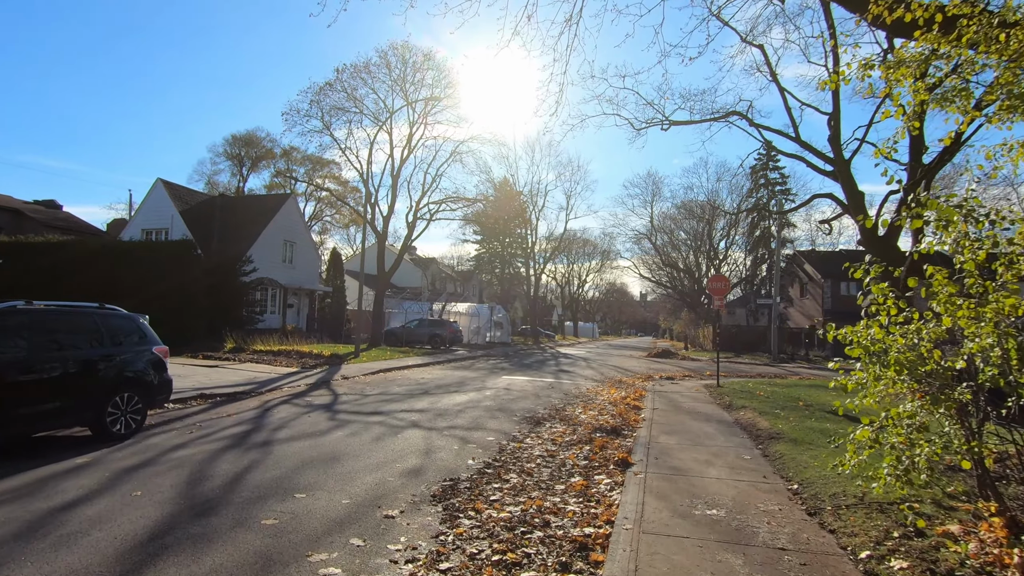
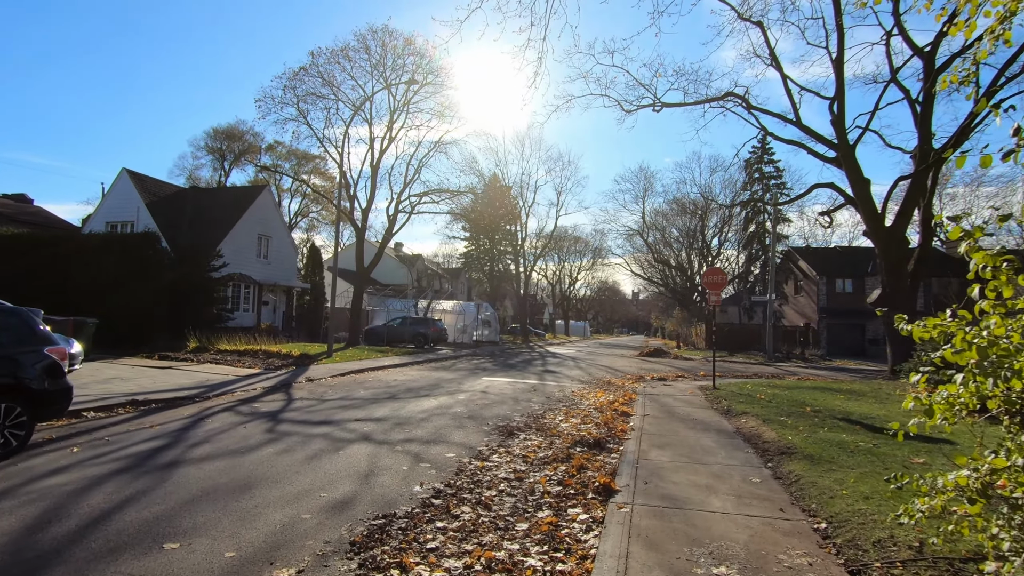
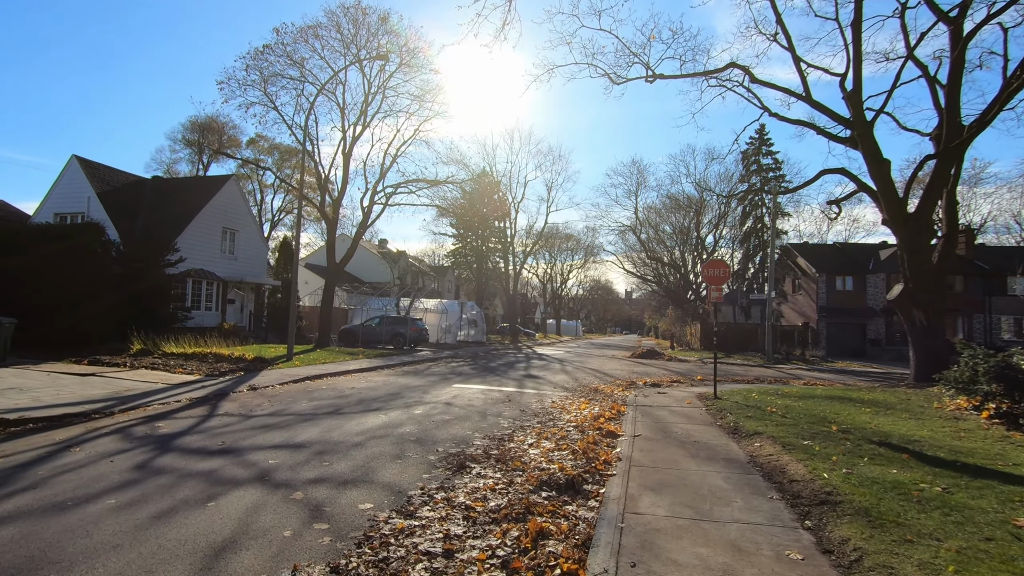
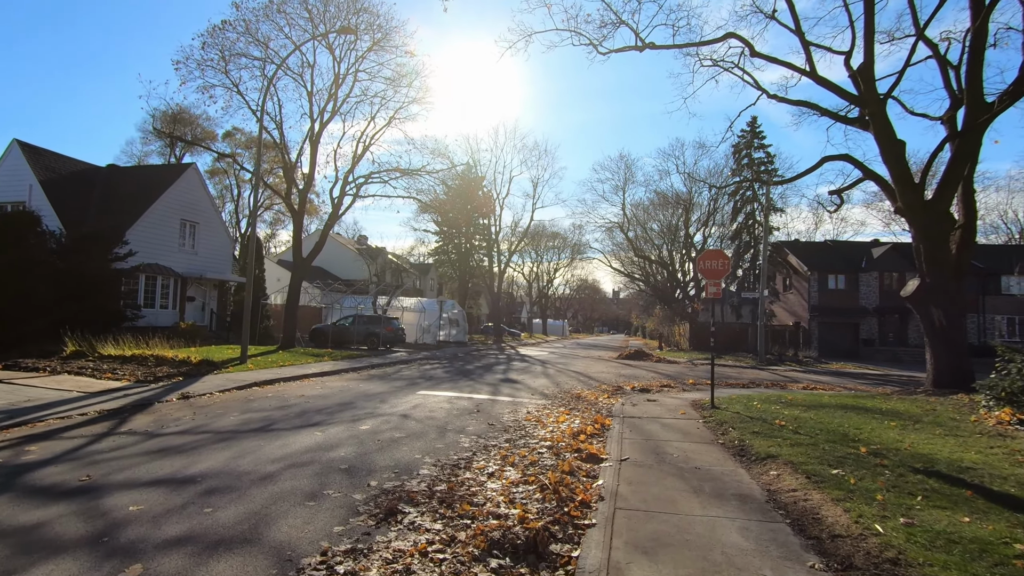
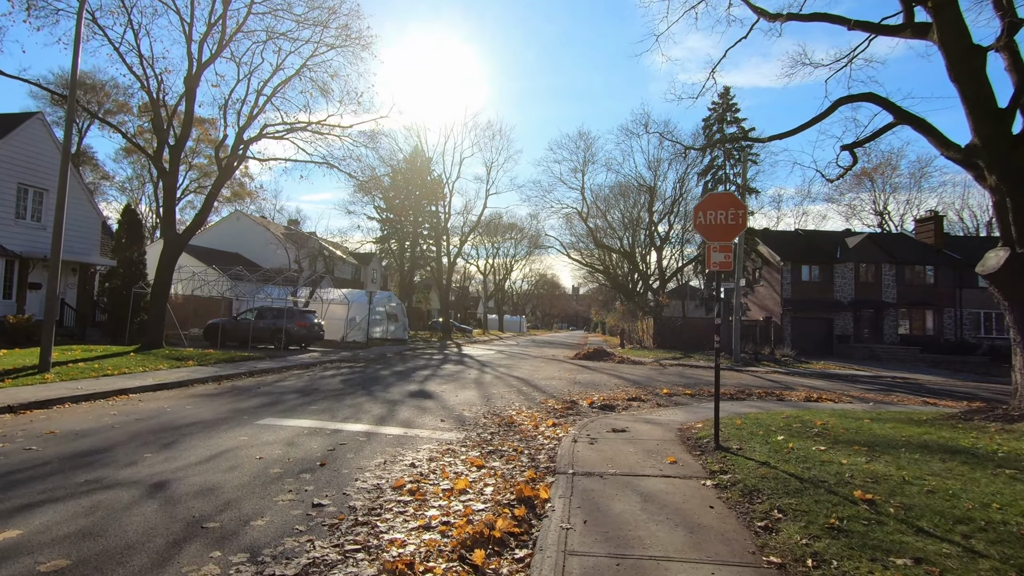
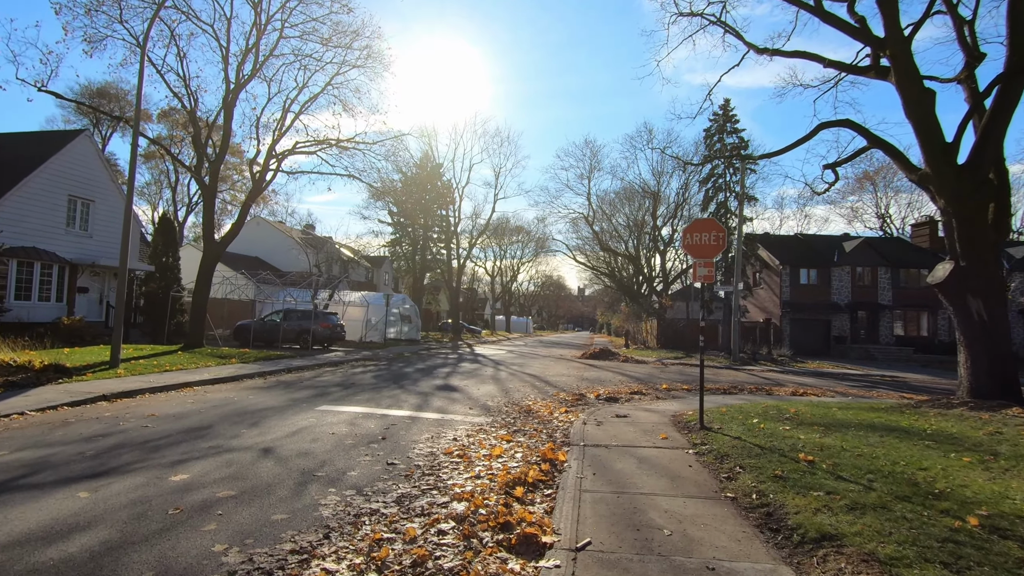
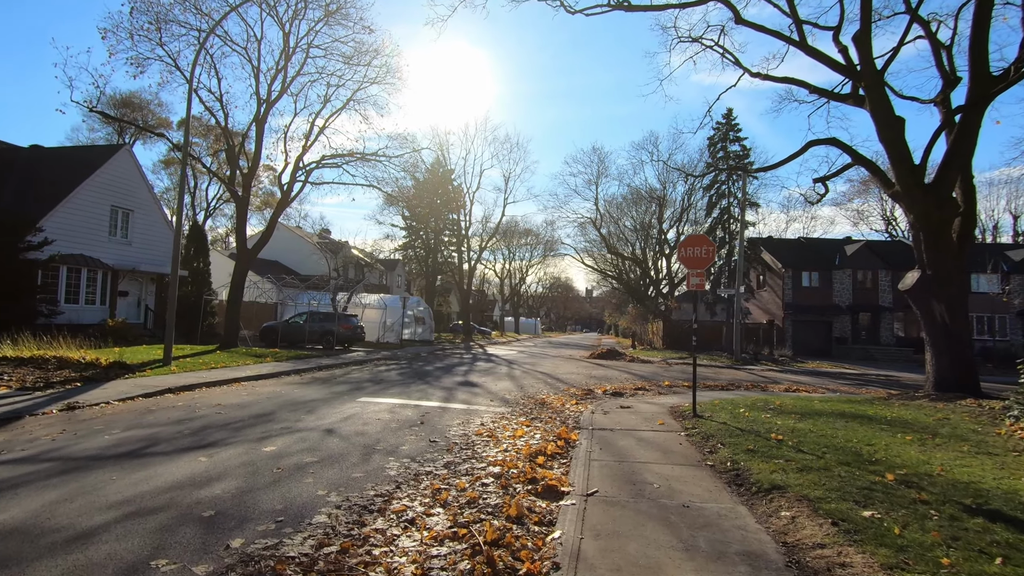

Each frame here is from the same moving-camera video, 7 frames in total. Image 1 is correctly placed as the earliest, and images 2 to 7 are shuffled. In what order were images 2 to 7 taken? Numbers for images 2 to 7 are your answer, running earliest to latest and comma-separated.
2, 3, 4, 7, 6, 5
